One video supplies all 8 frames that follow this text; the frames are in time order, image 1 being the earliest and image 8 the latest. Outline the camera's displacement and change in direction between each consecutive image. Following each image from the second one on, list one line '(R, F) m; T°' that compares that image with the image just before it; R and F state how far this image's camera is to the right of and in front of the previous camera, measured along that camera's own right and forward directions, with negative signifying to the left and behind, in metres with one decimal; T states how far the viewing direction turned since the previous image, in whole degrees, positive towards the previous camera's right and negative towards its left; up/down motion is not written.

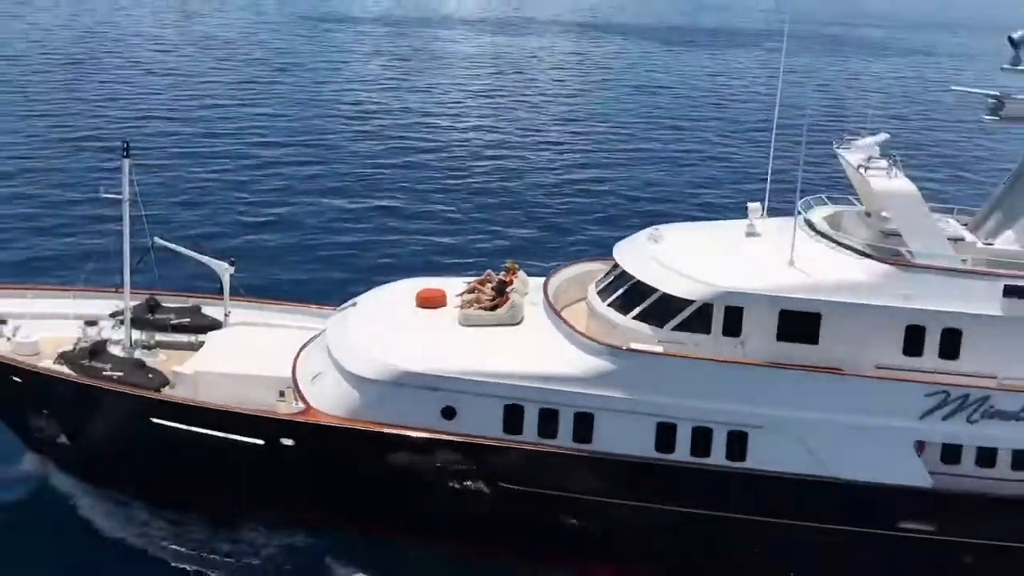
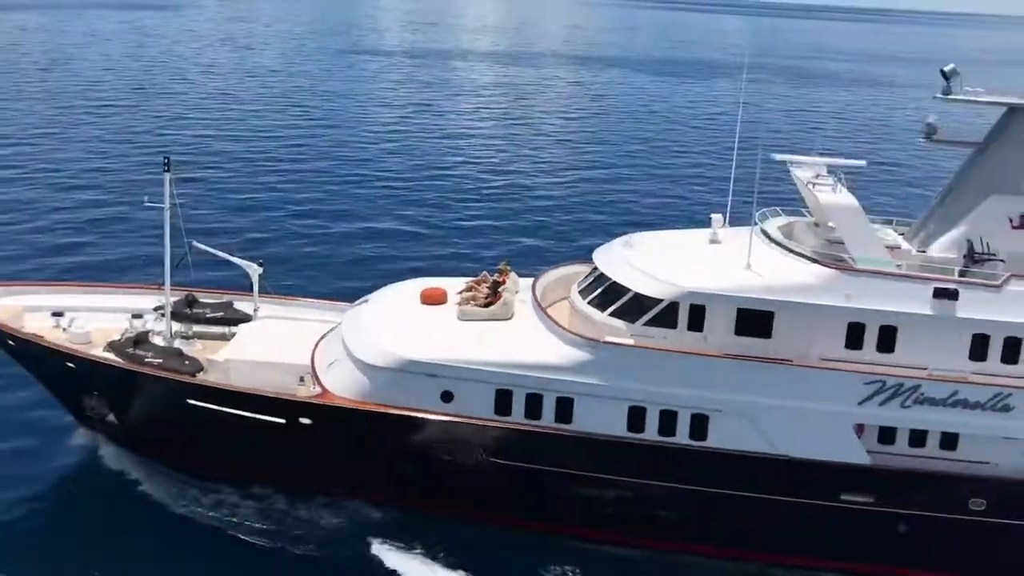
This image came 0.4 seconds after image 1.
(+0.8, -2.1) m; -2°
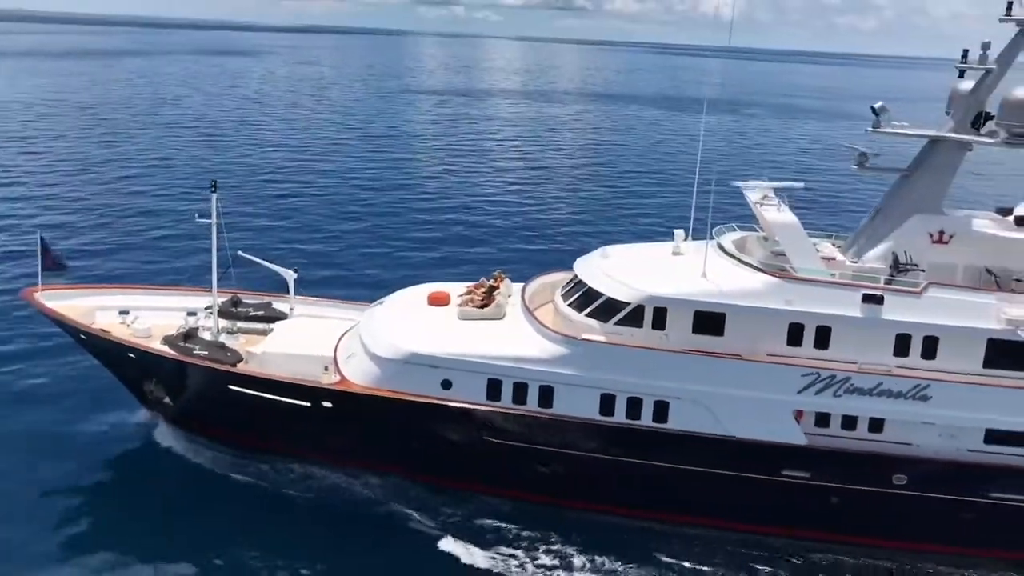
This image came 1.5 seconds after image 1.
(+0.9, -3.0) m; -2°
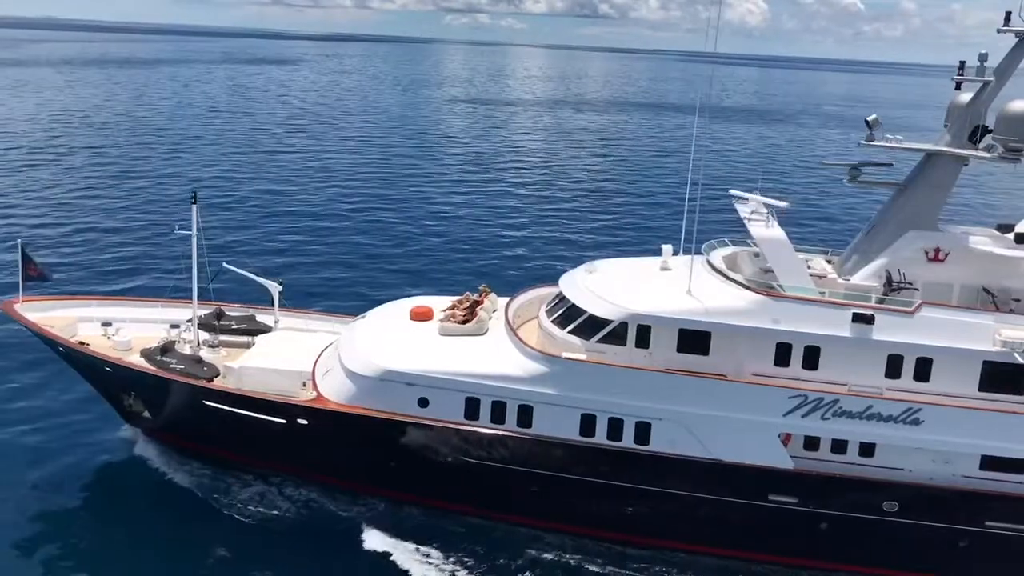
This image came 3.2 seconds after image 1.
(+0.9, +0.5) m; -2°
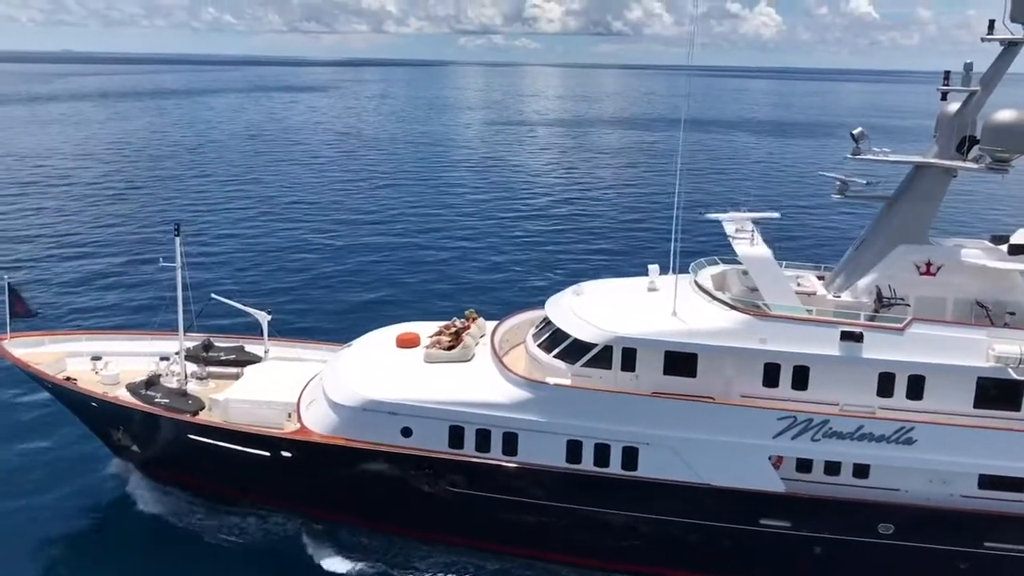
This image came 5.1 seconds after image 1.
(+0.8, +0.3) m; -1°
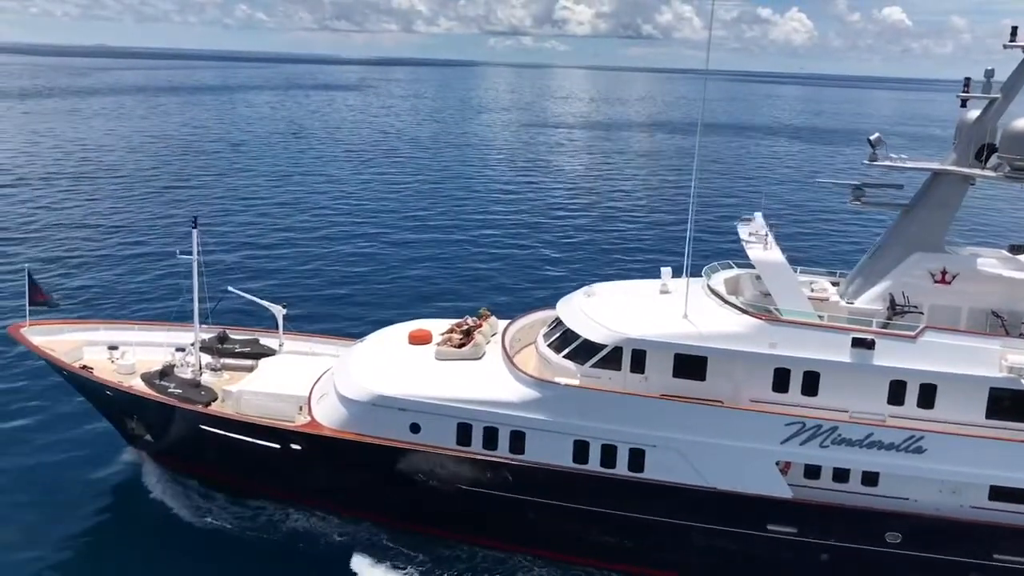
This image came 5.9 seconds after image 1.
(+0.3, 0.0) m; -1°
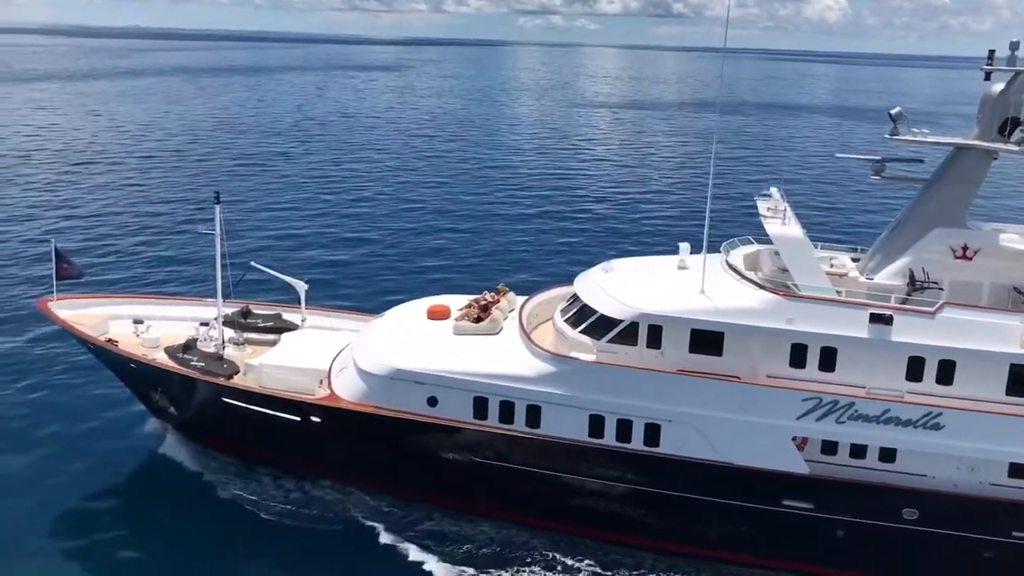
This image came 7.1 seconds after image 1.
(+0.3, -0.1) m; -2°
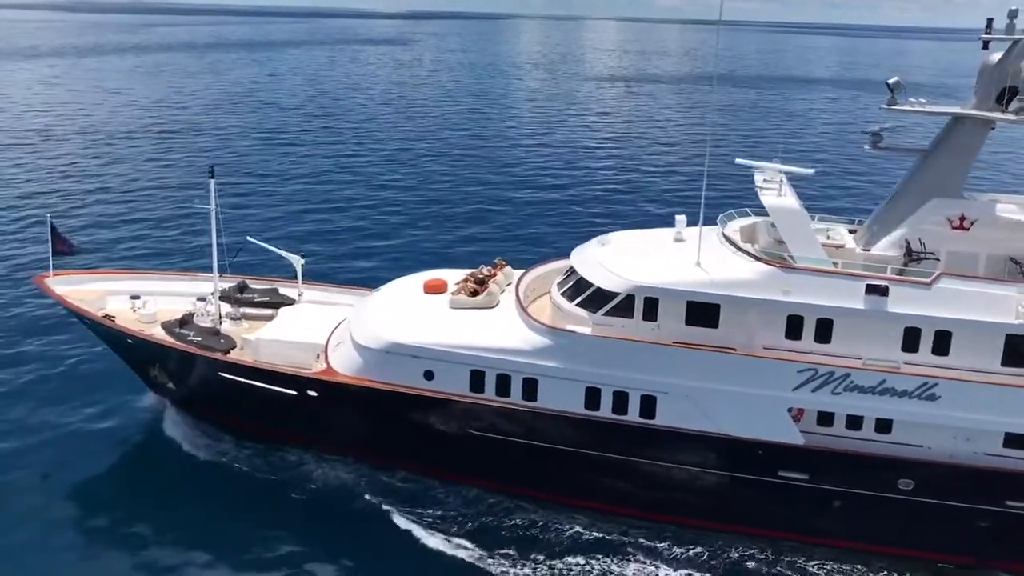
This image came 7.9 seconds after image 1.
(+0.1, 0.0) m; 0°
